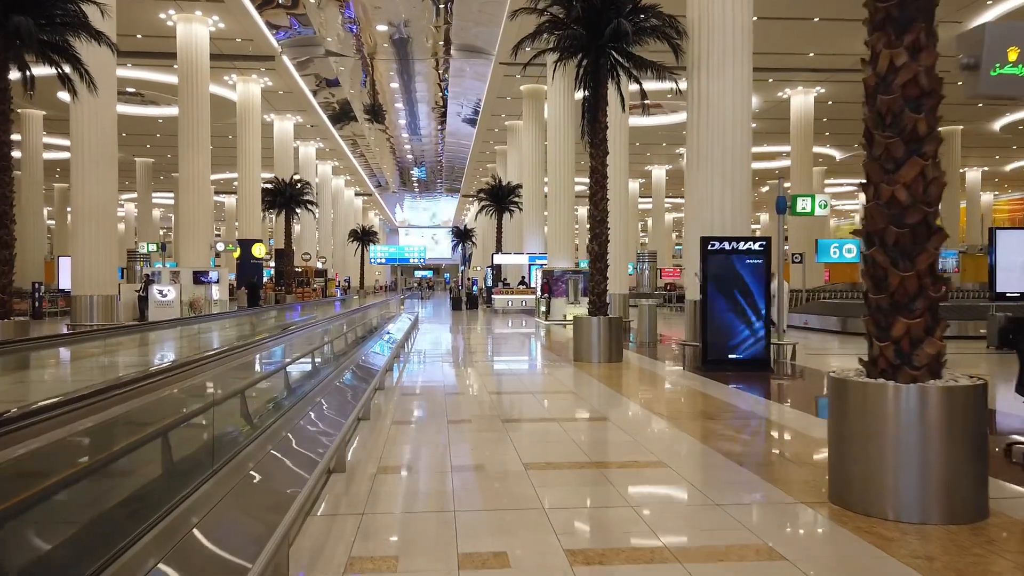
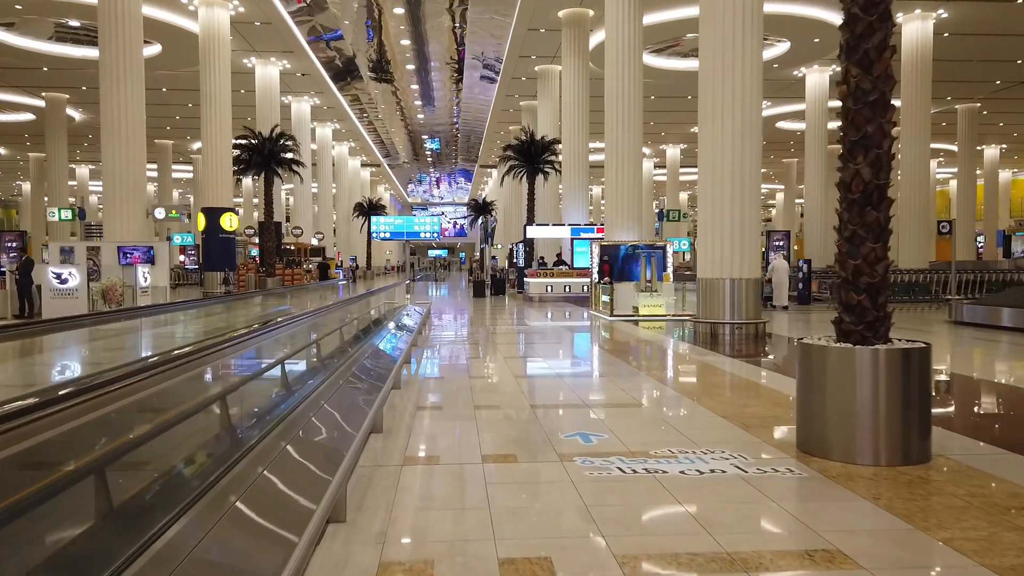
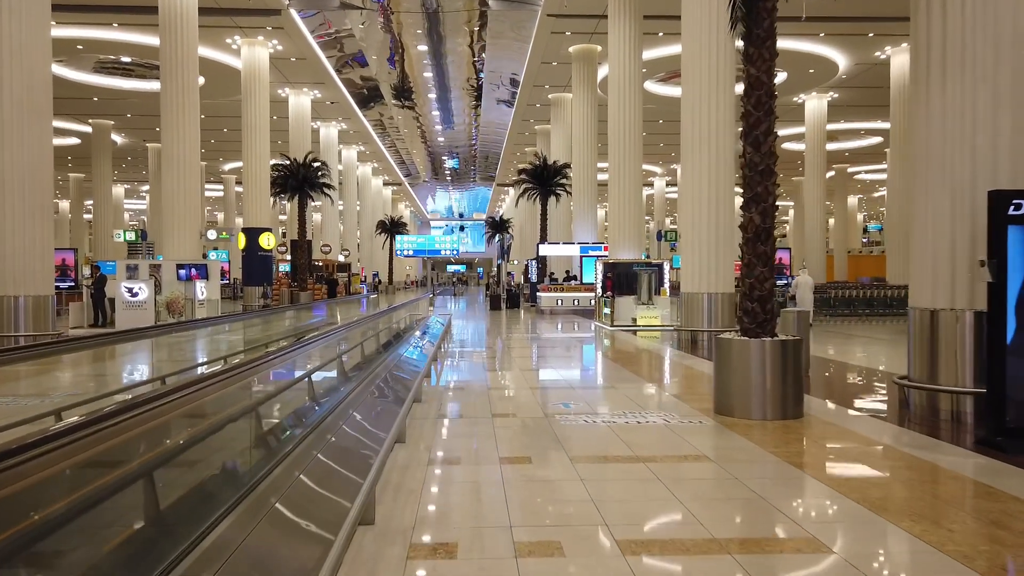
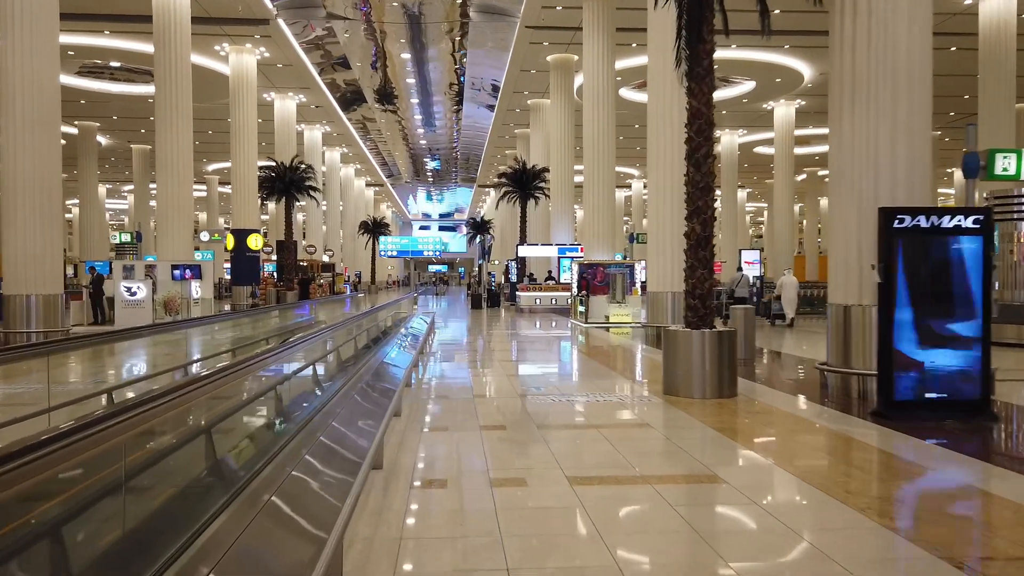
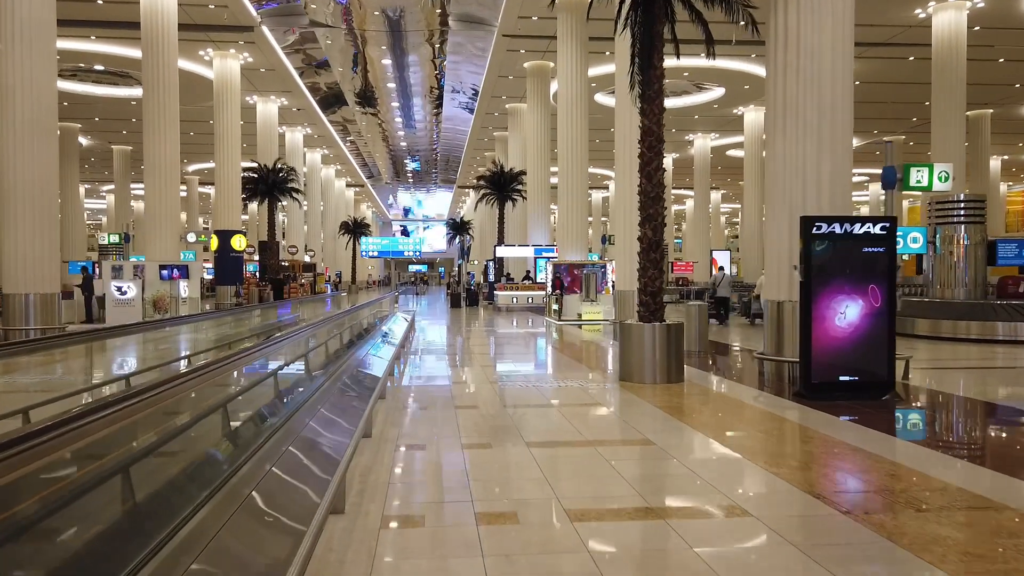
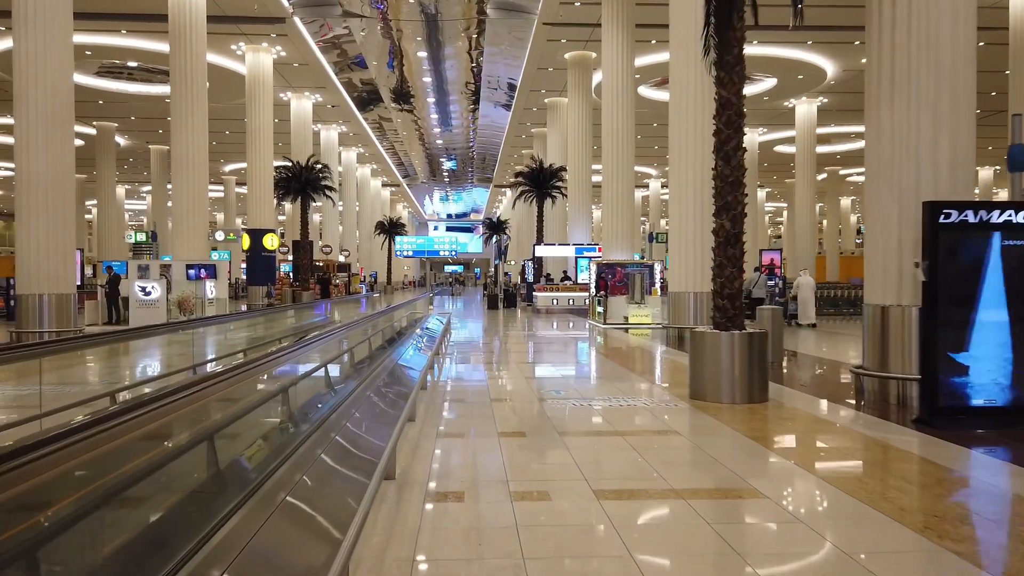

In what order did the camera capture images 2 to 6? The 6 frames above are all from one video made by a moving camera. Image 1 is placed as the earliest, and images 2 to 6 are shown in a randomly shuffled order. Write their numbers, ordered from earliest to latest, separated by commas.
5, 4, 6, 3, 2
